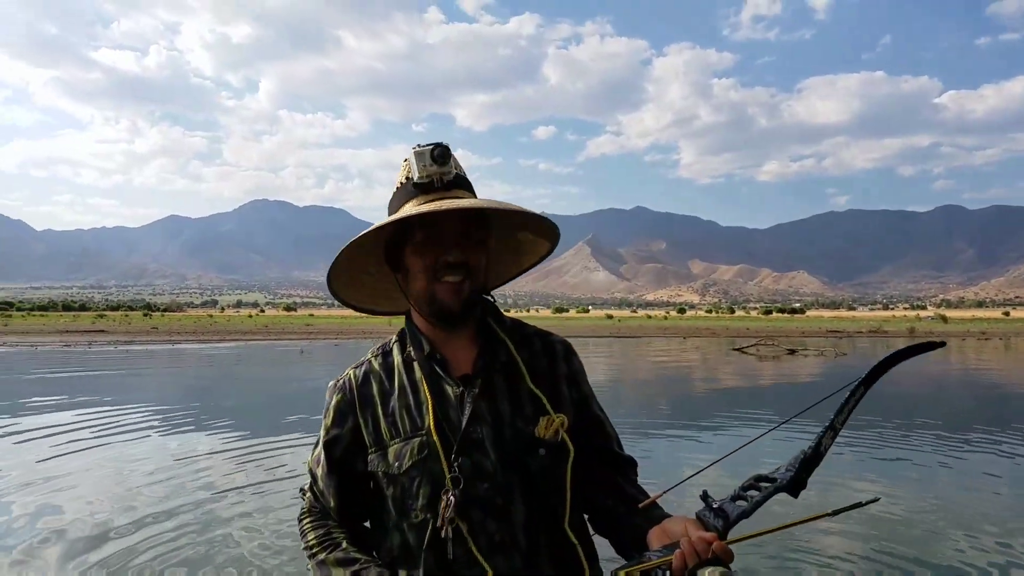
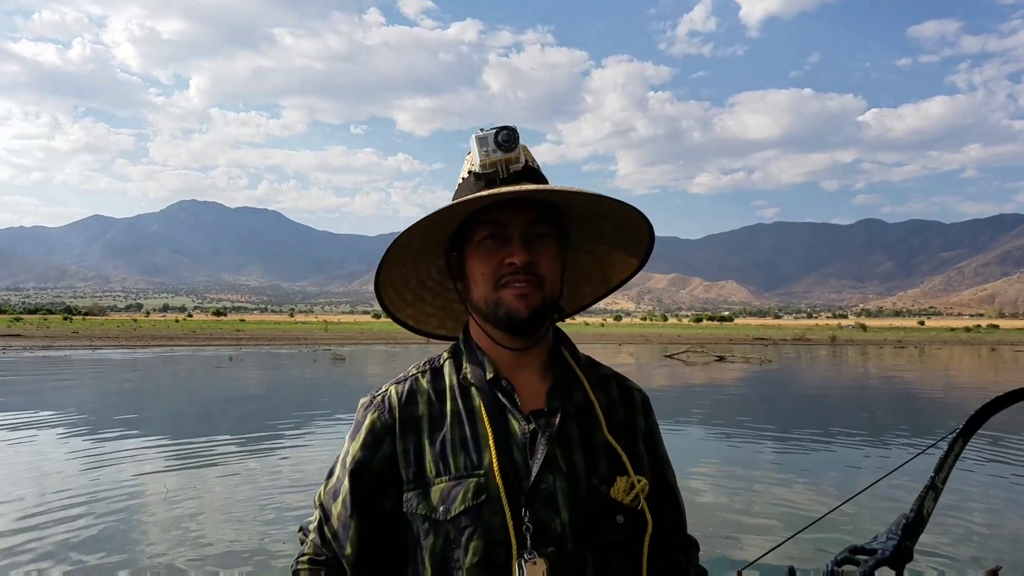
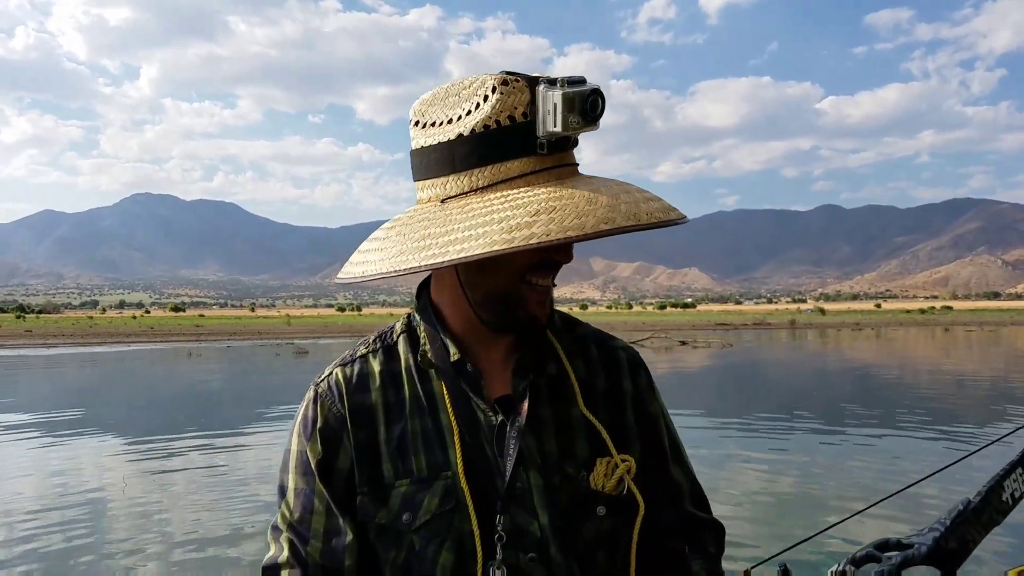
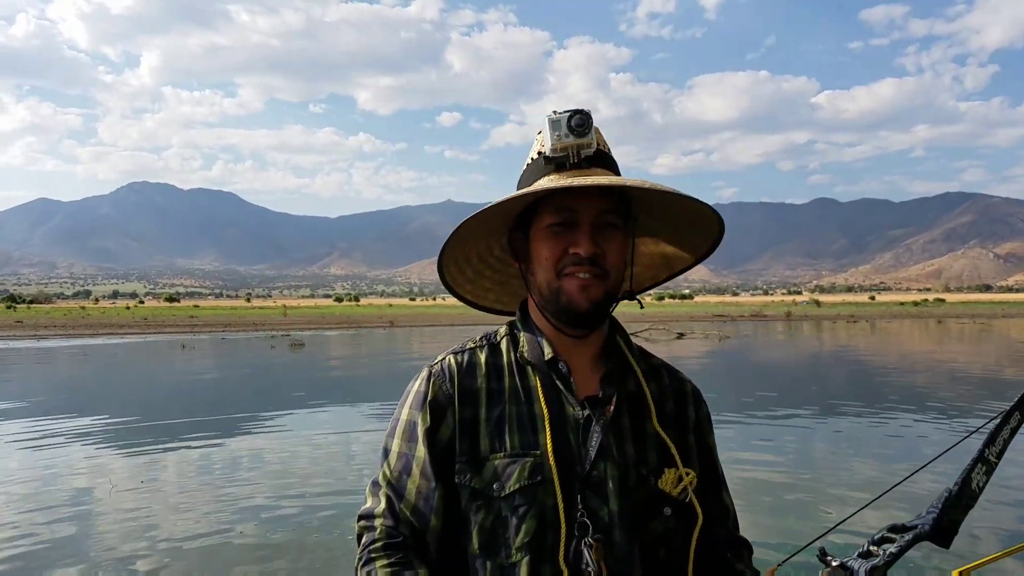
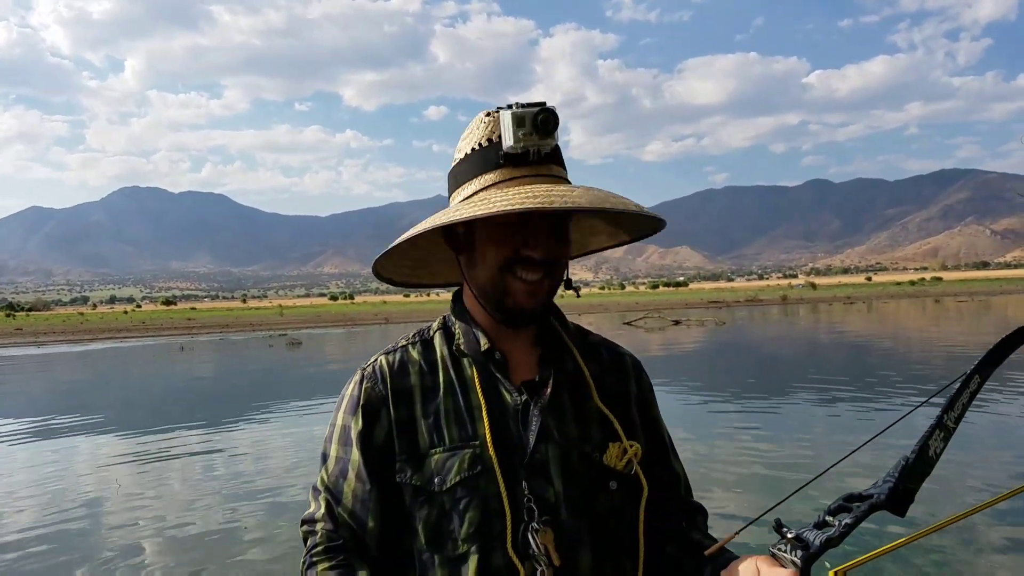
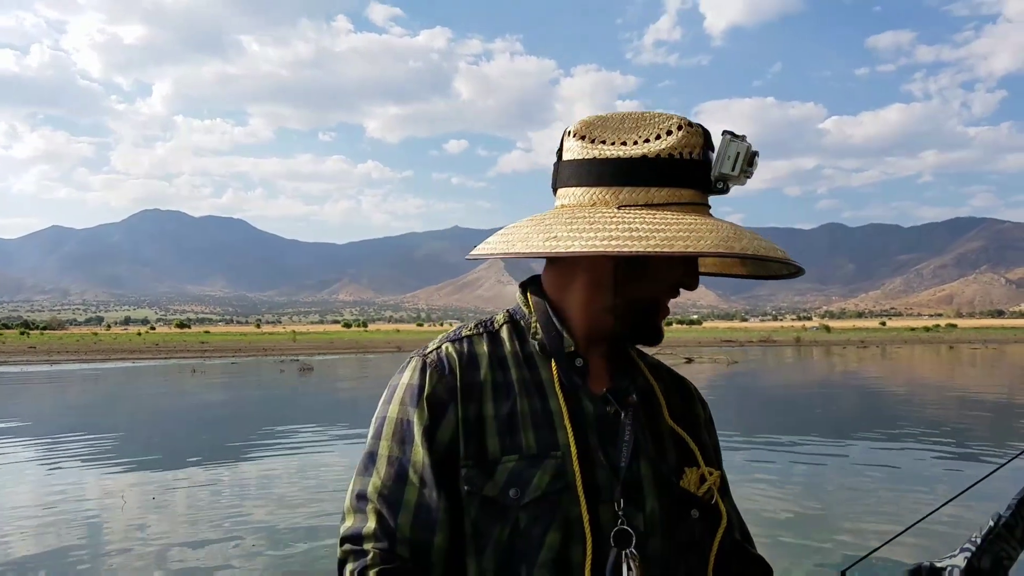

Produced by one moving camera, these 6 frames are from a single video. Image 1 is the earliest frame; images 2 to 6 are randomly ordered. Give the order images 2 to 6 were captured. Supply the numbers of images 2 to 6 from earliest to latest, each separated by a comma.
2, 5, 4, 3, 6
